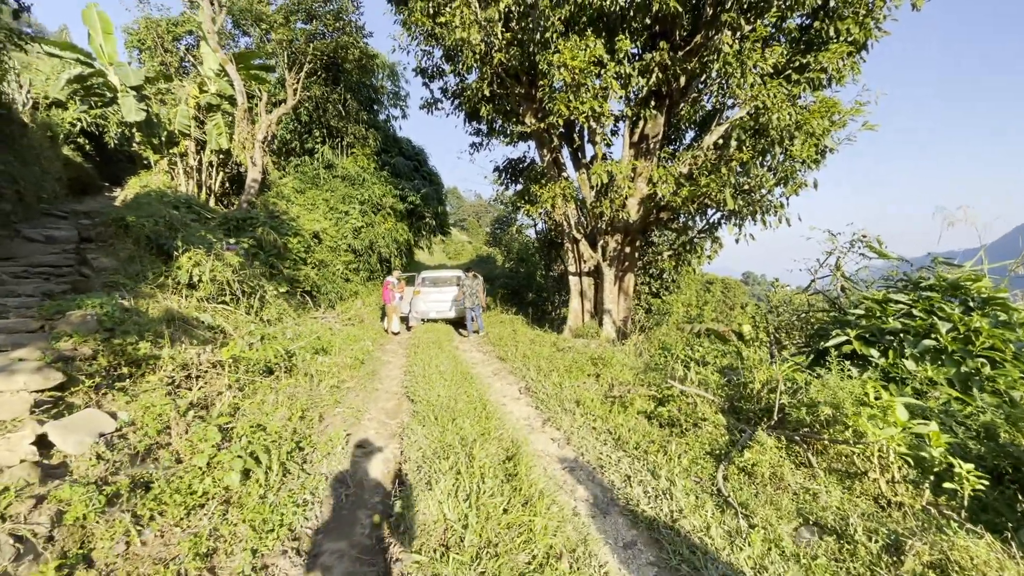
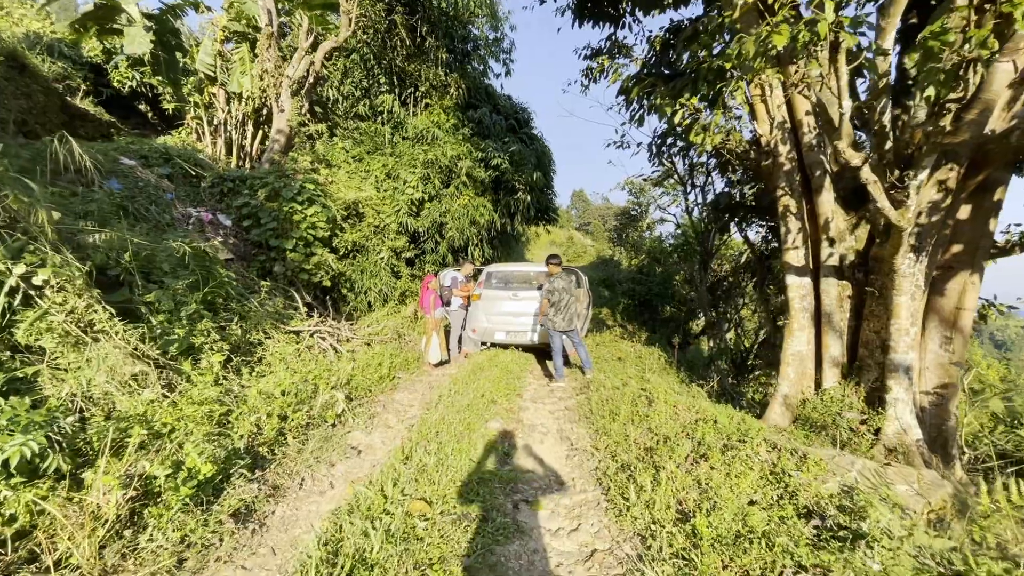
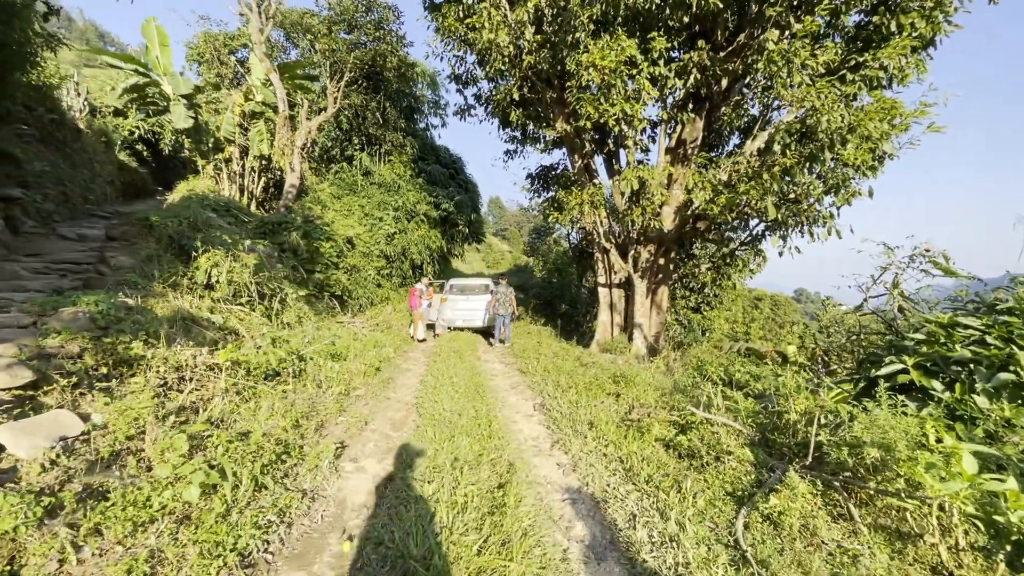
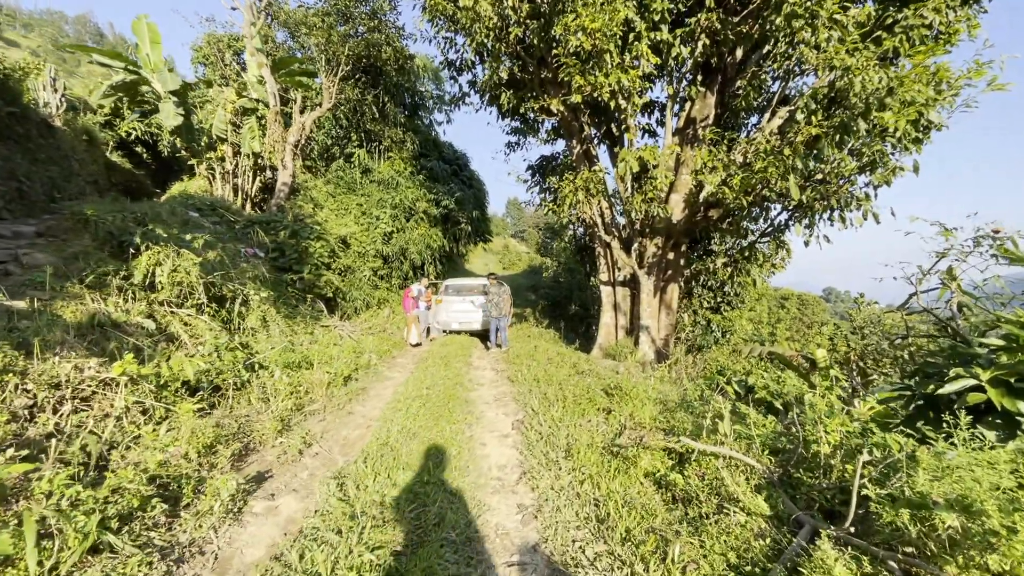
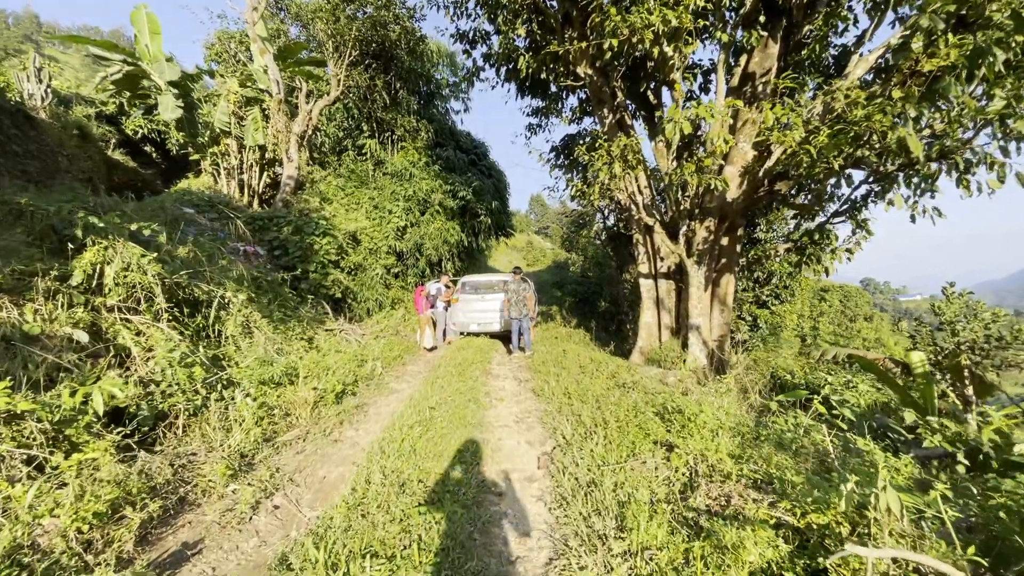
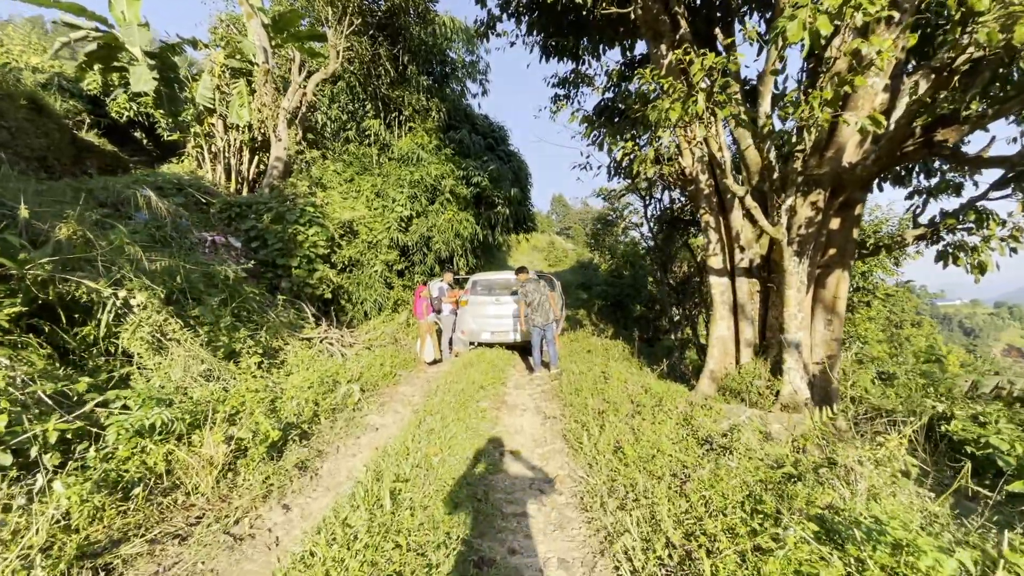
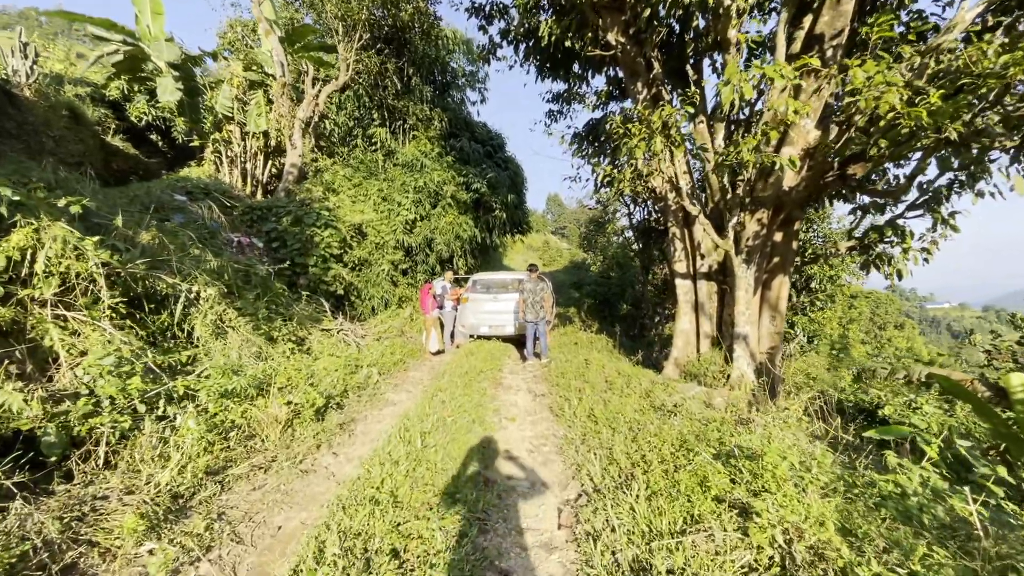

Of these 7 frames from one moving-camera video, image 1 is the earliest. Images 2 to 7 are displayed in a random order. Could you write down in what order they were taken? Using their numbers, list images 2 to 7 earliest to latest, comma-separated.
3, 4, 5, 7, 6, 2
